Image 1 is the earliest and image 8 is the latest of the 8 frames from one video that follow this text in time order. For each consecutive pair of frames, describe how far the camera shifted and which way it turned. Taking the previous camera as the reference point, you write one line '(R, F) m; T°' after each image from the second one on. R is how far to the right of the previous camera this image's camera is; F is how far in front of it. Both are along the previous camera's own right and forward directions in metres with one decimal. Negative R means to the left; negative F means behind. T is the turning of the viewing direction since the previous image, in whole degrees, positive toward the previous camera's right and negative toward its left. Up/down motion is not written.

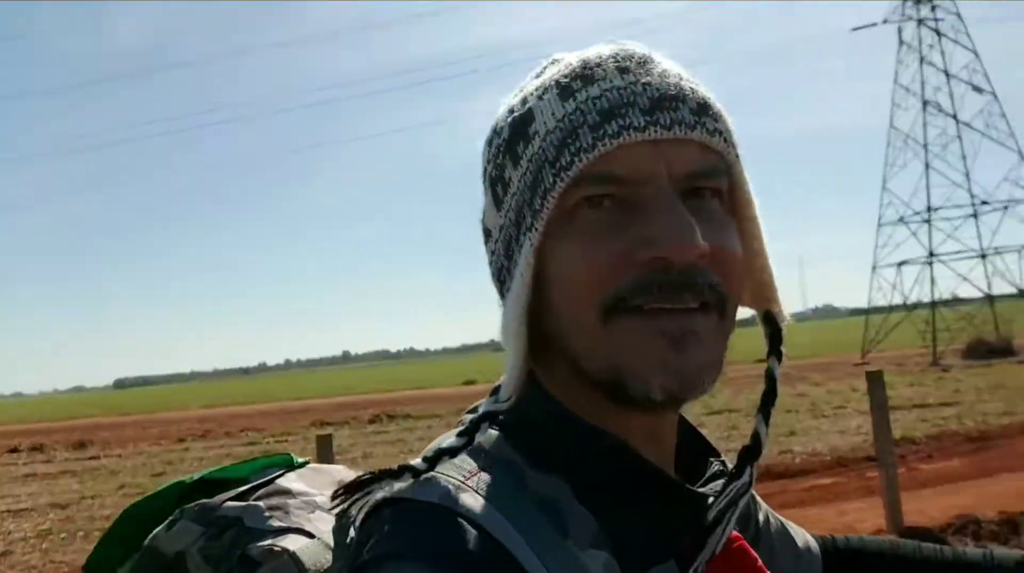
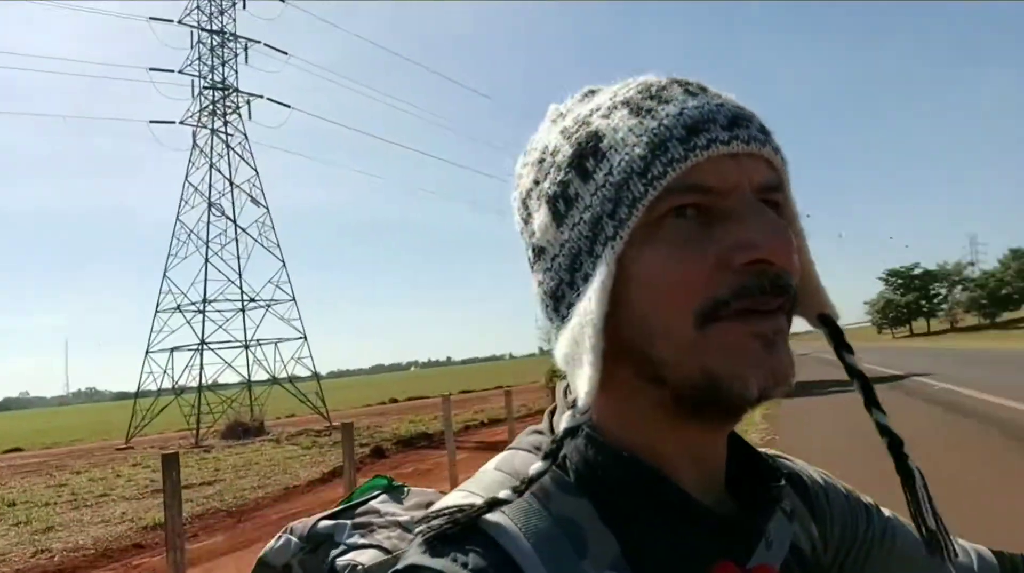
(+0.2, 0.0) m; -11°
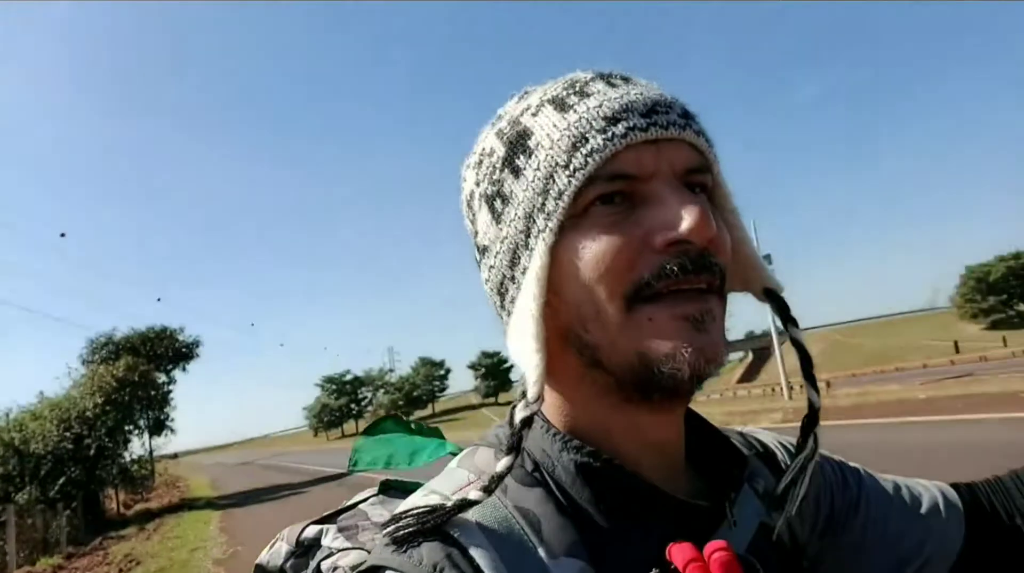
(+0.4, -0.1) m; -7°
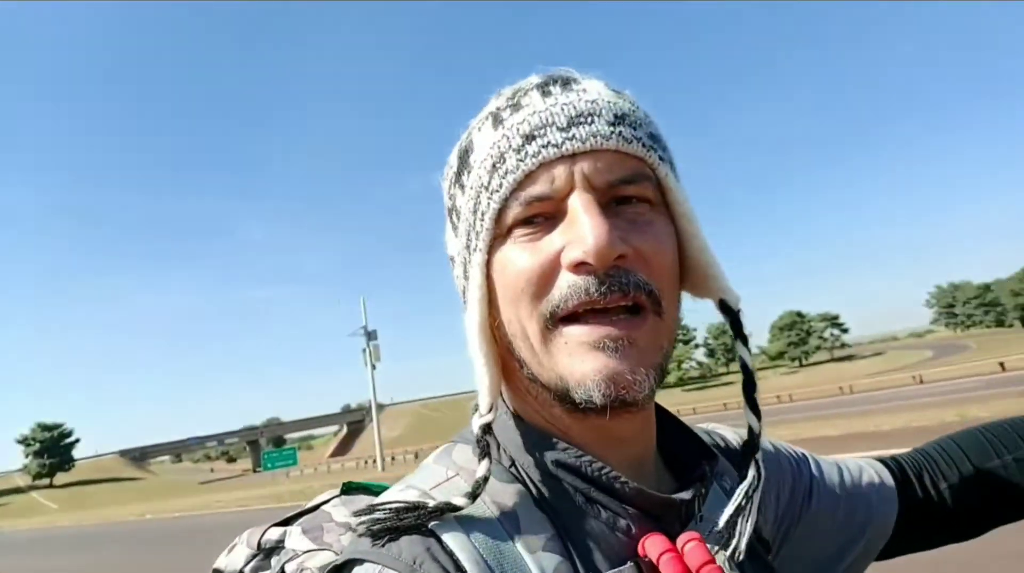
(+0.6, 0.0) m; -17°
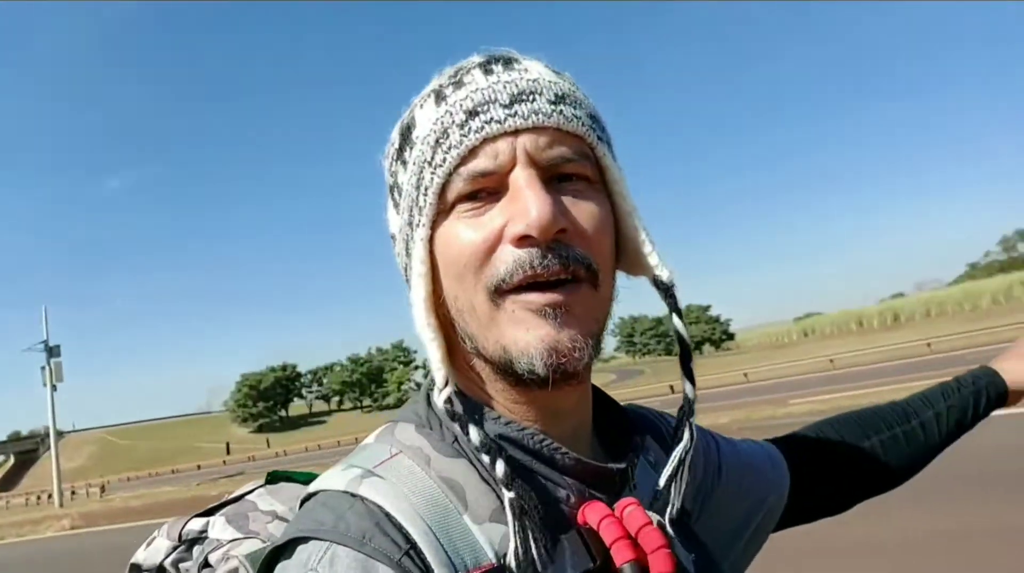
(-0.1, 0.0) m; +9°
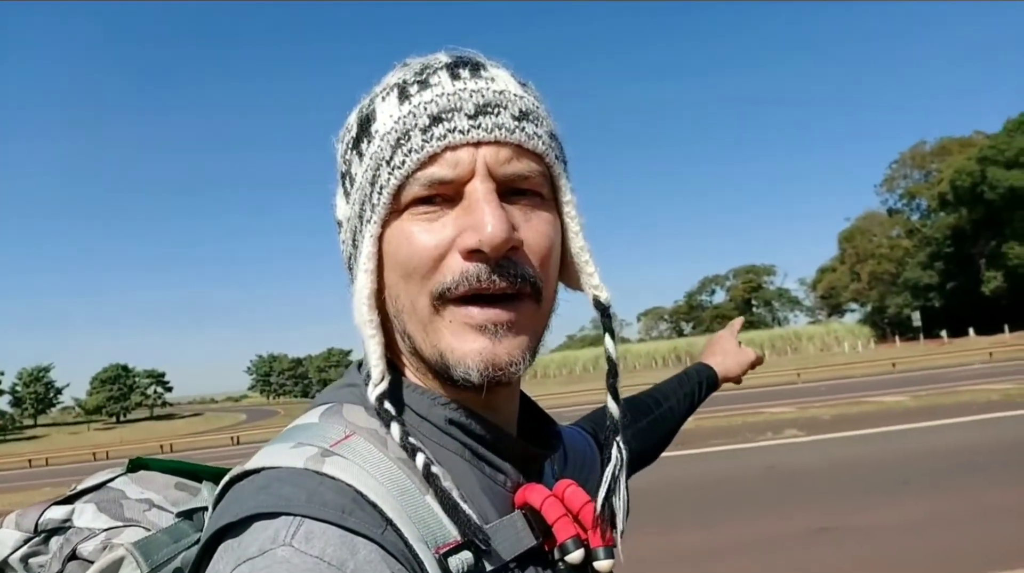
(-0.7, 0.0) m; +23°
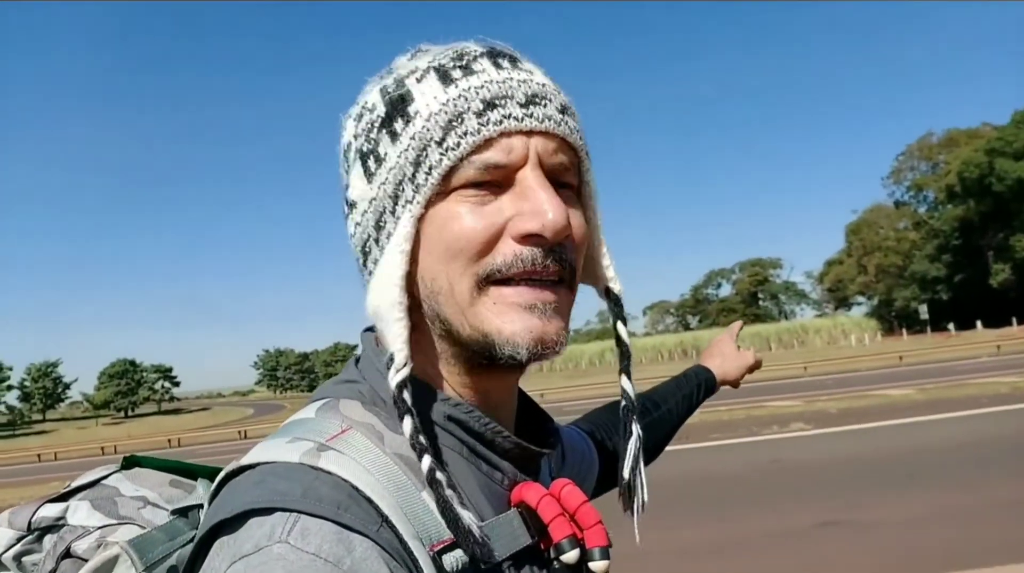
(0.0, 0.0) m; 0°
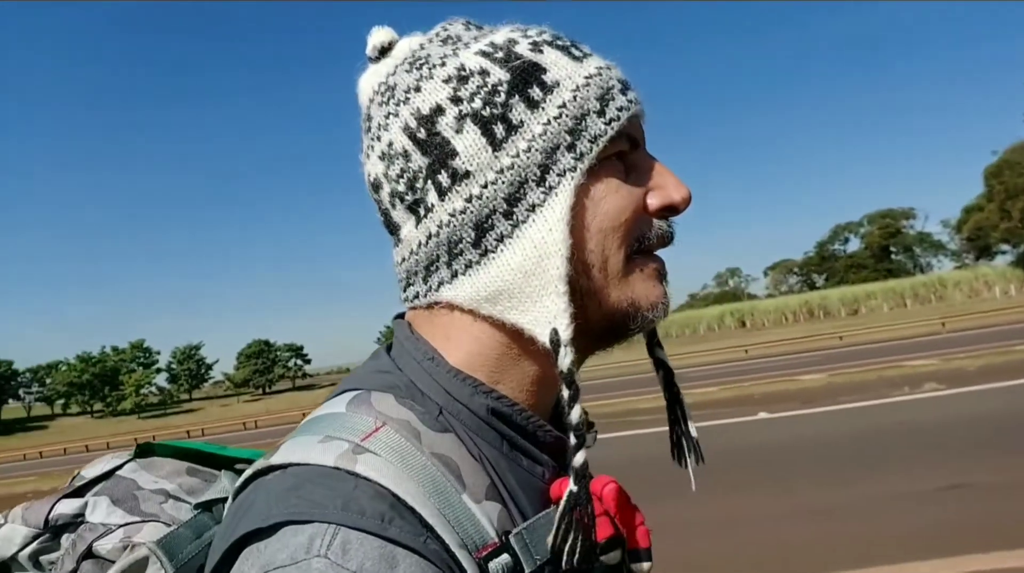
(+0.1, +0.2) m; -9°
